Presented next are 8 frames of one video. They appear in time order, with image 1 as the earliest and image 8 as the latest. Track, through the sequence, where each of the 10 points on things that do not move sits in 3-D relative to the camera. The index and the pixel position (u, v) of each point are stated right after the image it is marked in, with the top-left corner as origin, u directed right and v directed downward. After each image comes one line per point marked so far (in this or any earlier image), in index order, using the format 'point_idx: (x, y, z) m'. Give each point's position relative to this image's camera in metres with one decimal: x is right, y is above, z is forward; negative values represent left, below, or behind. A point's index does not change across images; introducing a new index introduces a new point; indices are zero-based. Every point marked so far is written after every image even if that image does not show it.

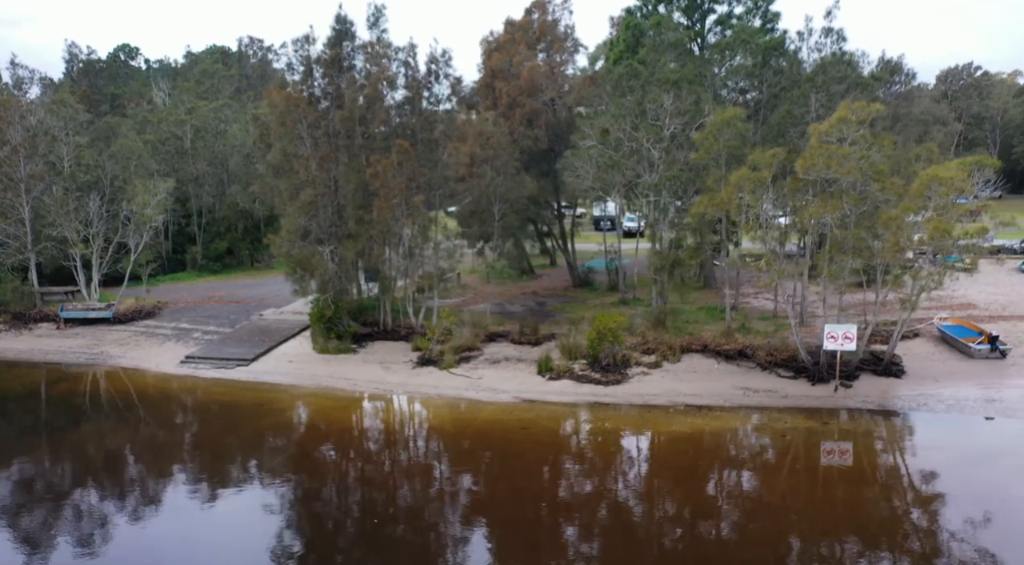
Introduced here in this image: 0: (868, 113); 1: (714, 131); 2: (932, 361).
0: (+8.2, +3.9, +17.1) m
1: (+5.0, +3.7, +18.3) m
2: (+11.1, -2.1, +19.7) m
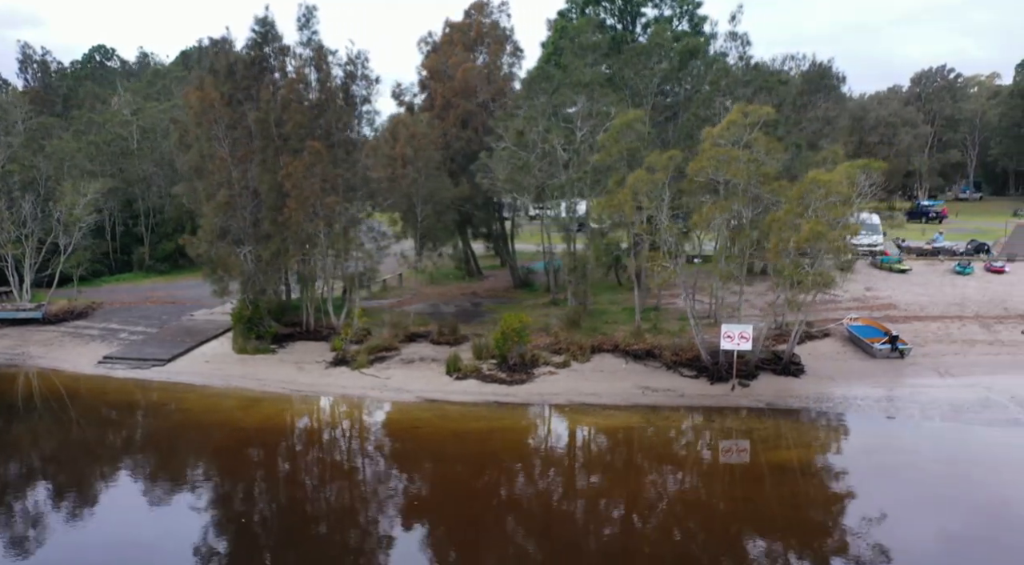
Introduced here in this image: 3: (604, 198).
0: (+5.8, +3.9, +17.4) m
1: (+2.6, +3.7, +18.5) m
2: (+8.6, -2.1, +20.0) m
3: (+2.3, +2.1, +18.6) m
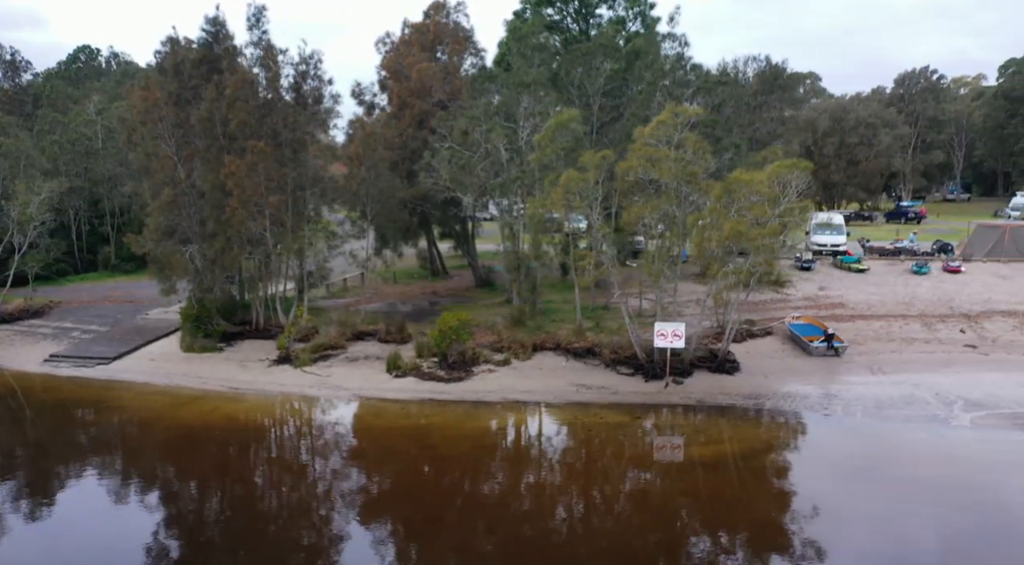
0: (+4.2, +3.9, +17.6) m
1: (+1.0, +3.8, +18.7) m
2: (+7.0, -2.1, +20.2) m
3: (+0.6, +2.2, +18.8) m
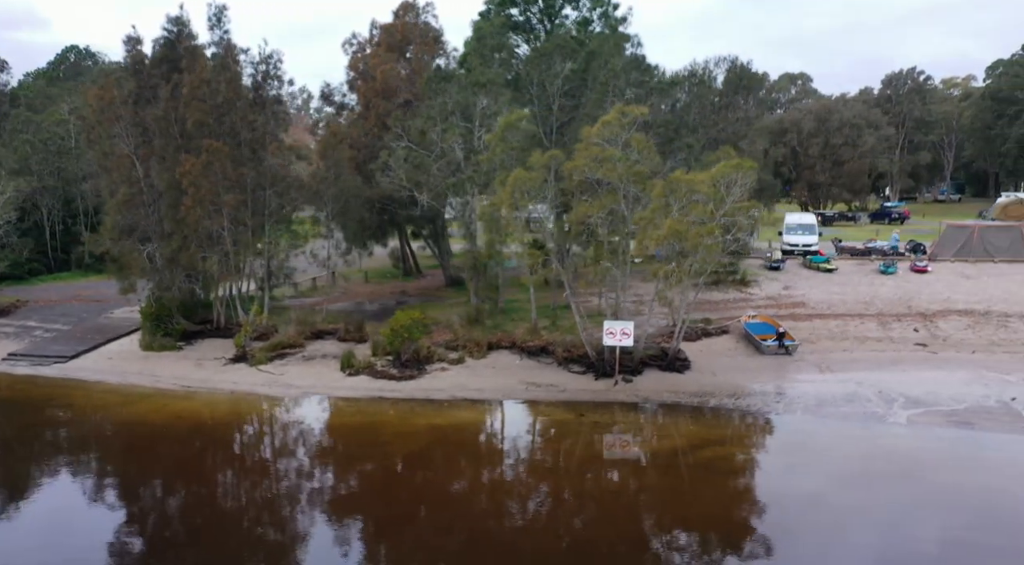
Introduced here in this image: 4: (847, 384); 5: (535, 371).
0: (+2.9, +4.0, +17.7) m
1: (-0.3, +3.8, +18.8) m
2: (+5.7, -2.1, +20.4) m
3: (-0.6, +2.2, +18.9) m
4: (+8.2, -2.5, +18.2) m
5: (+0.6, -2.4, +19.7) m
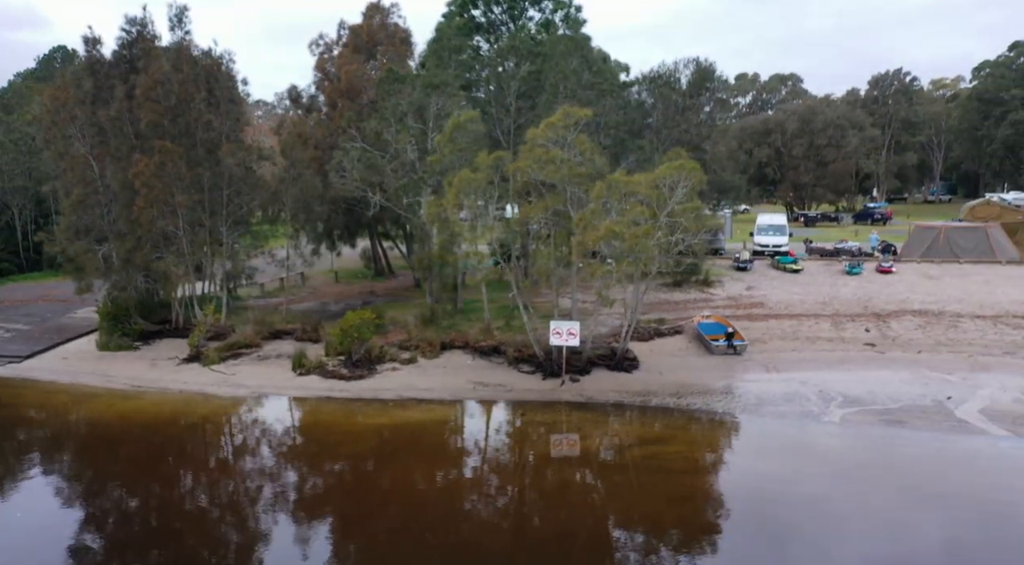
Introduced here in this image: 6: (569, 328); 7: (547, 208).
0: (+1.6, +4.0, +17.9) m
1: (-1.6, +3.8, +19.0) m
2: (+4.4, -2.1, +20.6) m
3: (-1.9, +2.2, +19.0) m
4: (+6.9, -2.5, +18.4) m
5: (-0.7, -2.4, +19.9) m
6: (+1.4, -1.1, +18.5) m
7: (+0.8, +1.8, +17.7) m
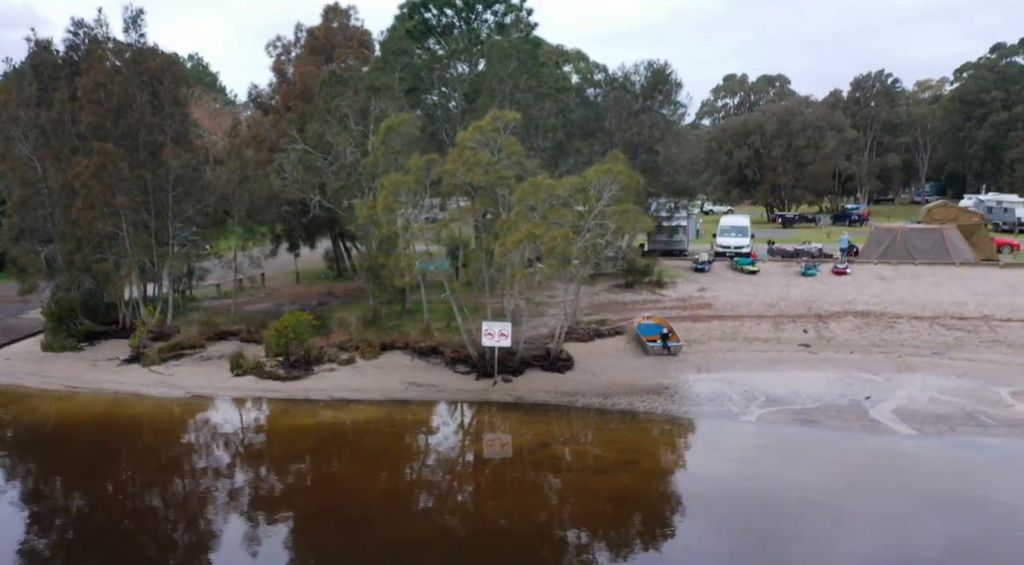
0: (-0.1, +3.9, +18.1) m
1: (-3.3, +3.7, +19.1) m
2: (+2.7, -2.1, +20.8) m
3: (-3.7, +2.2, +19.2) m
4: (+5.2, -2.5, +18.6) m
5: (-2.5, -2.4, +20.0) m
6: (-0.3, -1.2, +18.7) m
7: (-0.9, +1.7, +17.9) m
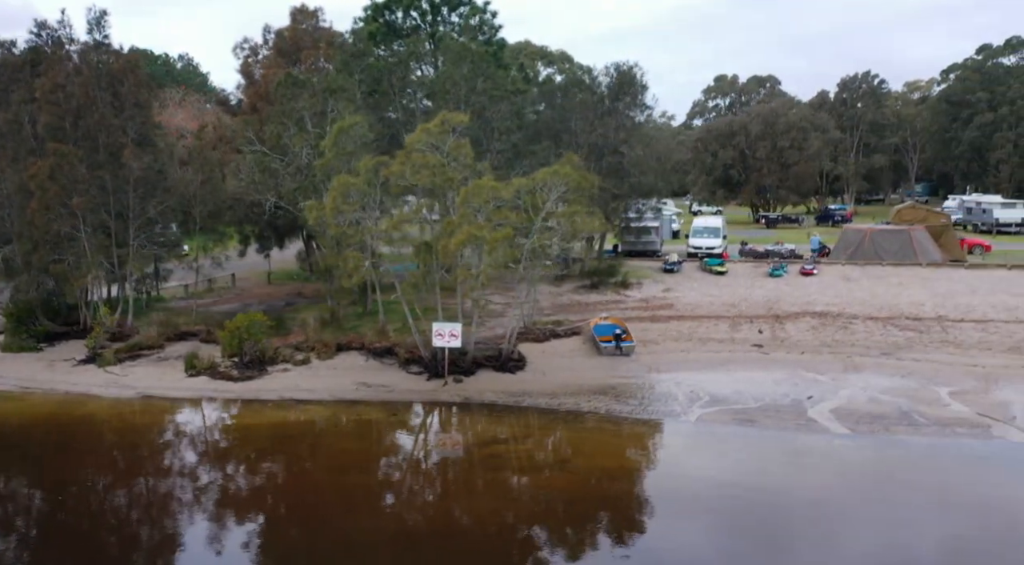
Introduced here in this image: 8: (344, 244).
0: (-1.4, +3.9, +18.2) m
1: (-4.6, +3.7, +19.3) m
2: (+1.4, -2.1, +20.9) m
3: (-5.0, +2.1, +19.3) m
4: (+3.9, -2.6, +18.8) m
5: (-3.8, -2.4, +20.2) m
6: (-1.6, -1.2, +18.8) m
7: (-2.2, +1.7, +18.0) m
8: (-4.5, +1.0, +19.7) m
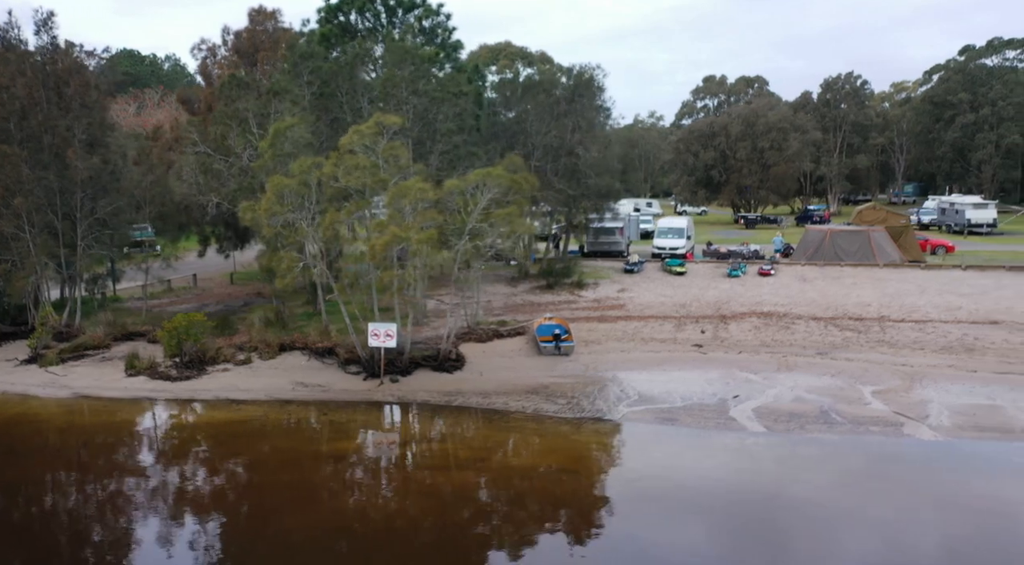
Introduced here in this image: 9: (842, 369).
0: (-3.1, +3.9, +18.4) m
1: (-6.3, +3.7, +19.4) m
2: (-0.3, -2.1, +21.1) m
3: (-6.6, +2.1, +19.4) m
4: (+2.2, -2.6, +19.0) m
5: (-5.5, -2.5, +20.3) m
6: (-3.3, -1.2, +18.9) m
7: (-3.8, +1.7, +18.2) m
8: (-6.1, +1.0, +19.8) m
9: (+8.5, -2.2, +19.1) m
